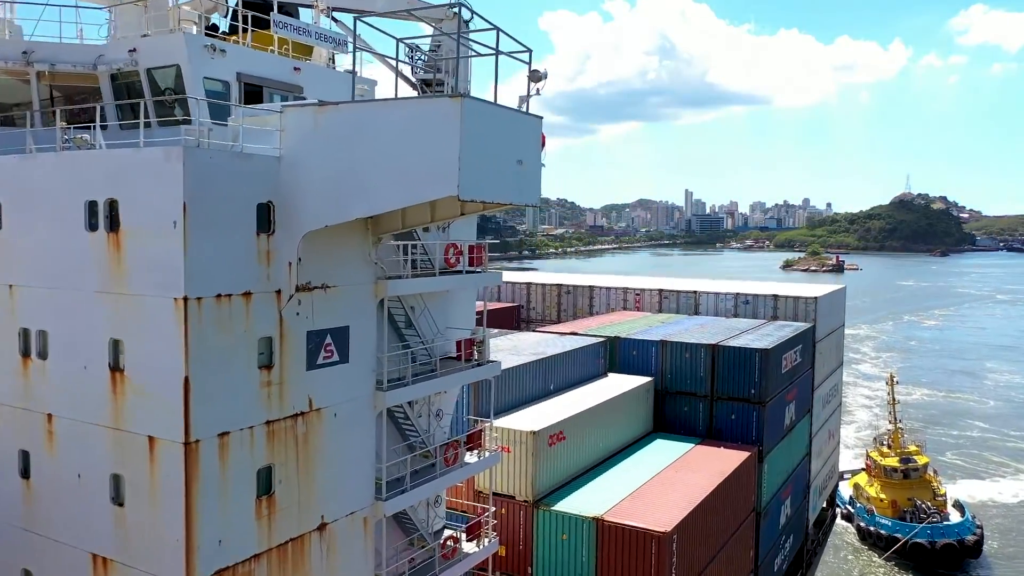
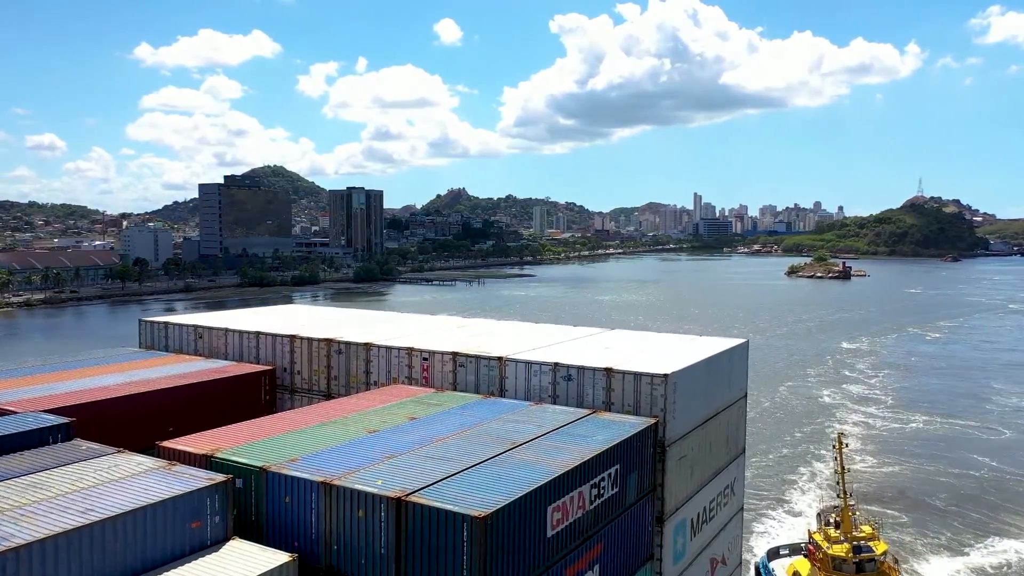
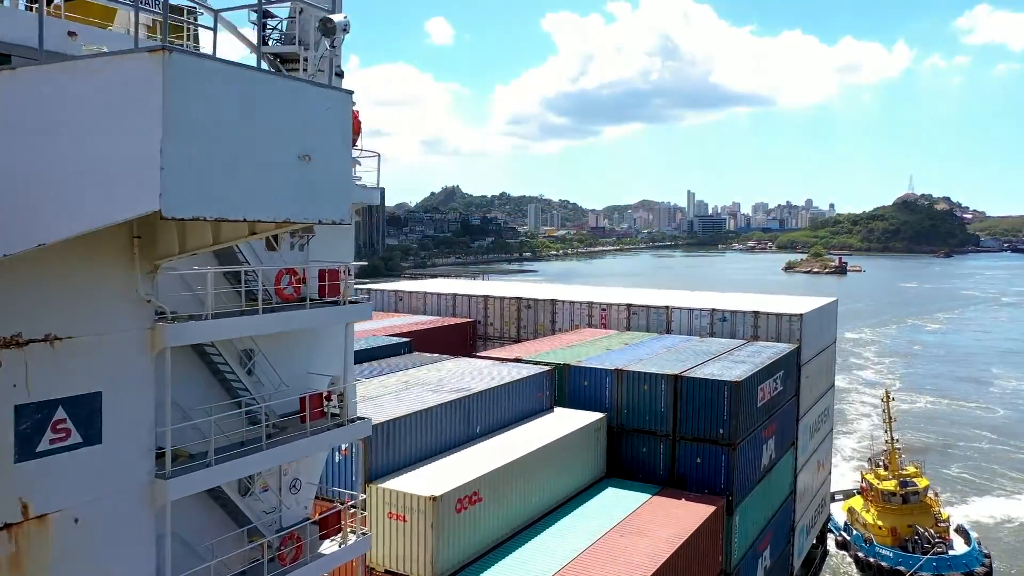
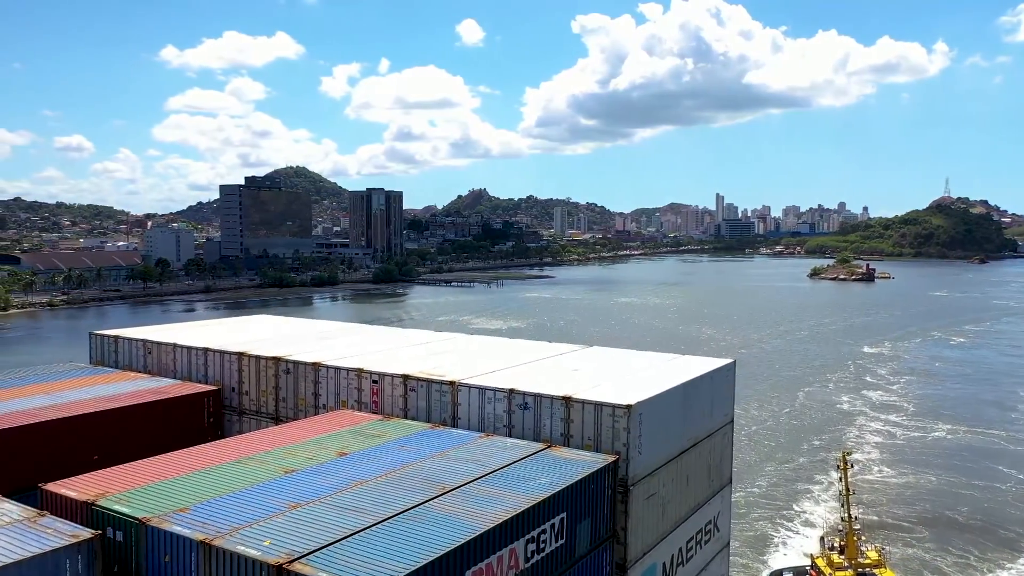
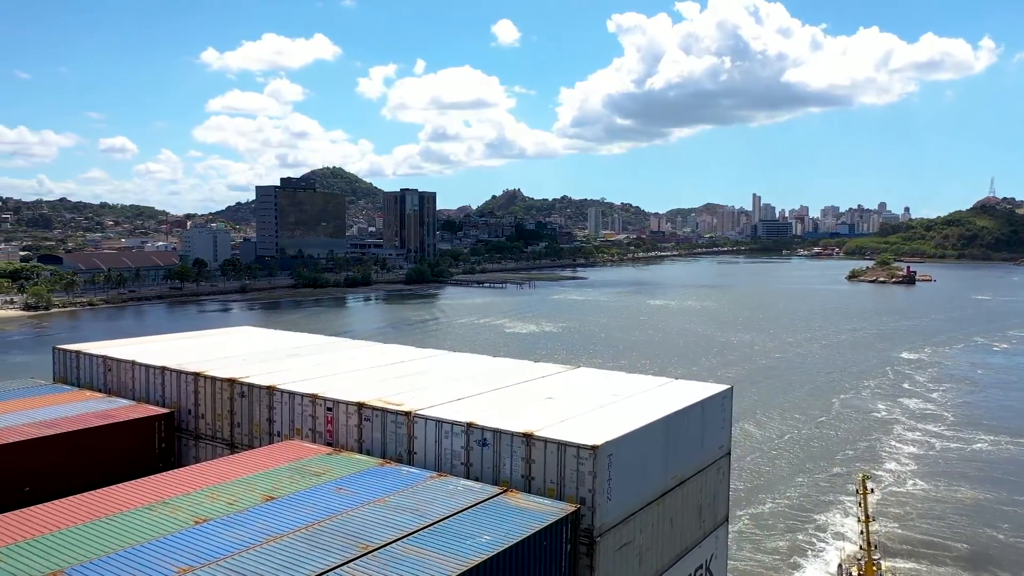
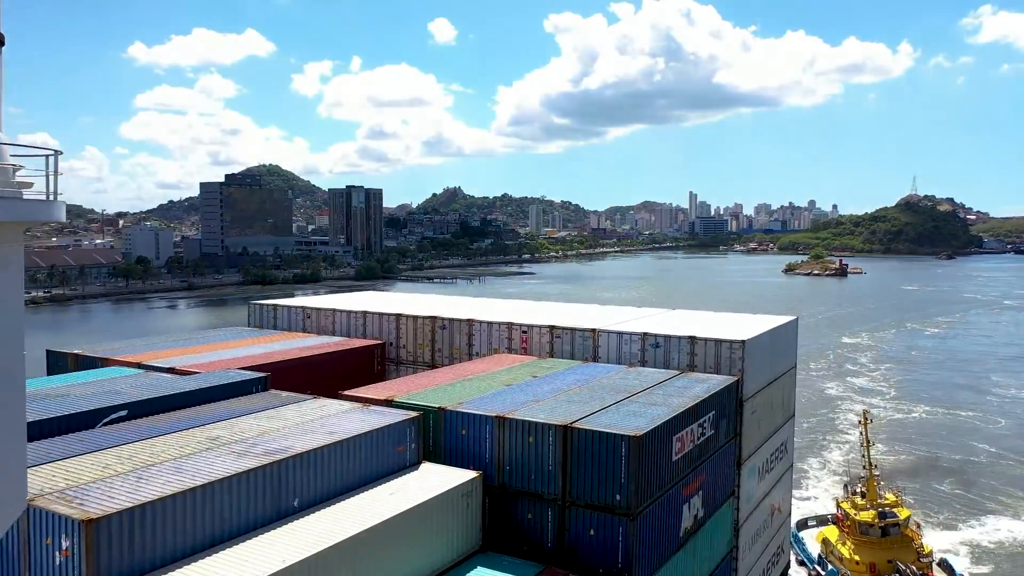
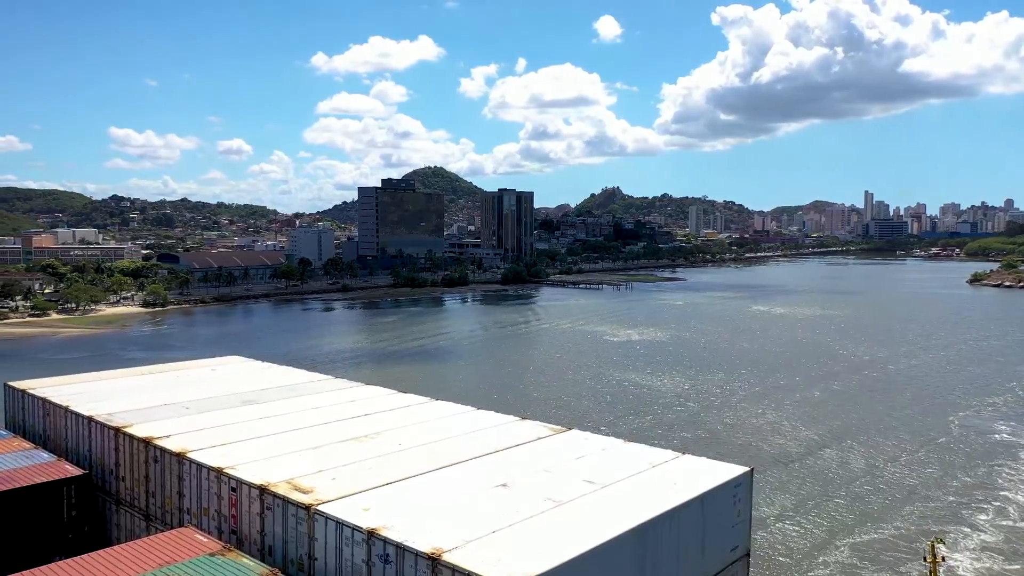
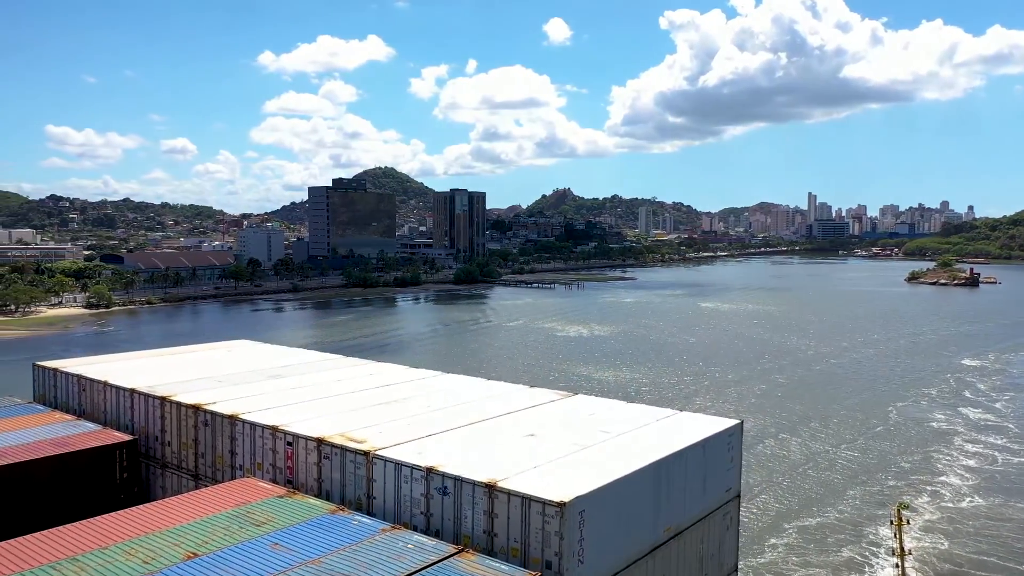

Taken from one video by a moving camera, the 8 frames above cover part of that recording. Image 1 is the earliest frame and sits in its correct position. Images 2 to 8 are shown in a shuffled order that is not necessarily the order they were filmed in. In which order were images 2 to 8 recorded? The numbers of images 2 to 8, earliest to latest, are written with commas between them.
3, 6, 2, 4, 5, 8, 7
